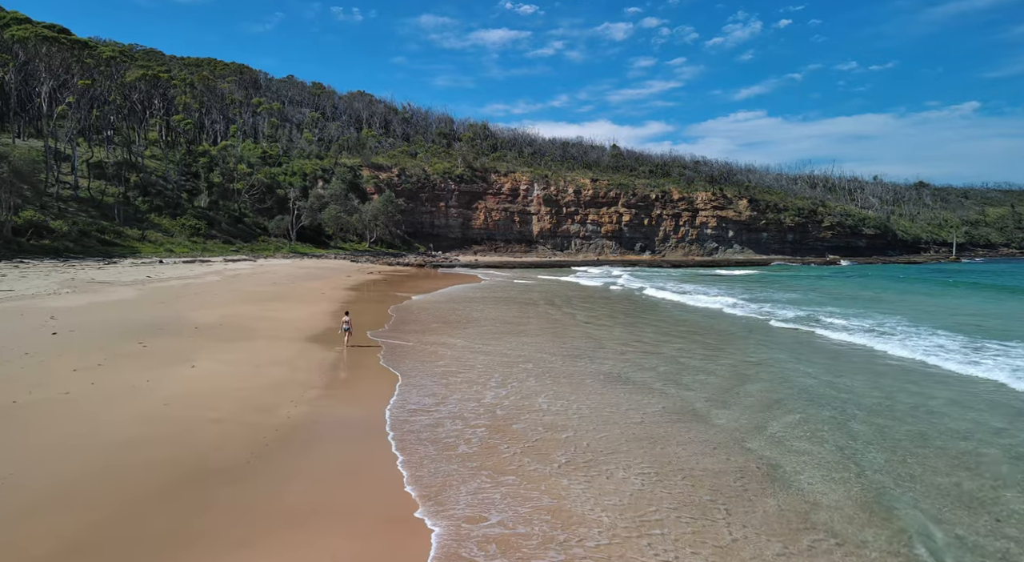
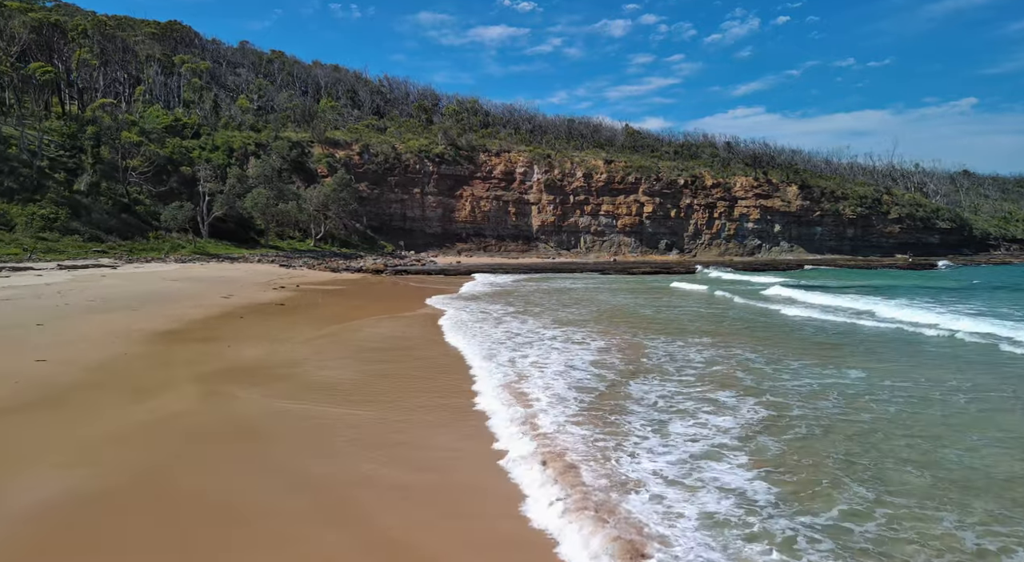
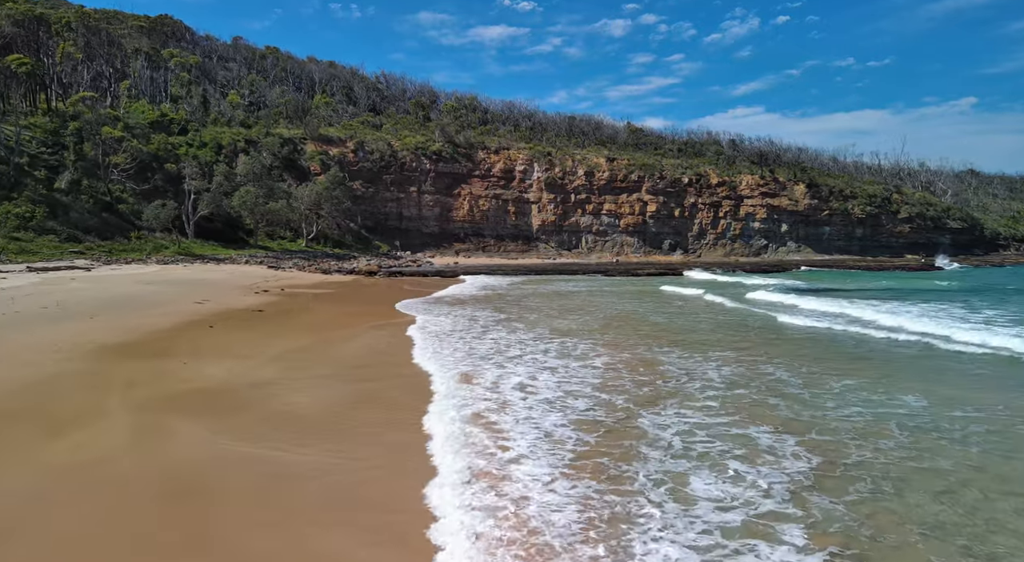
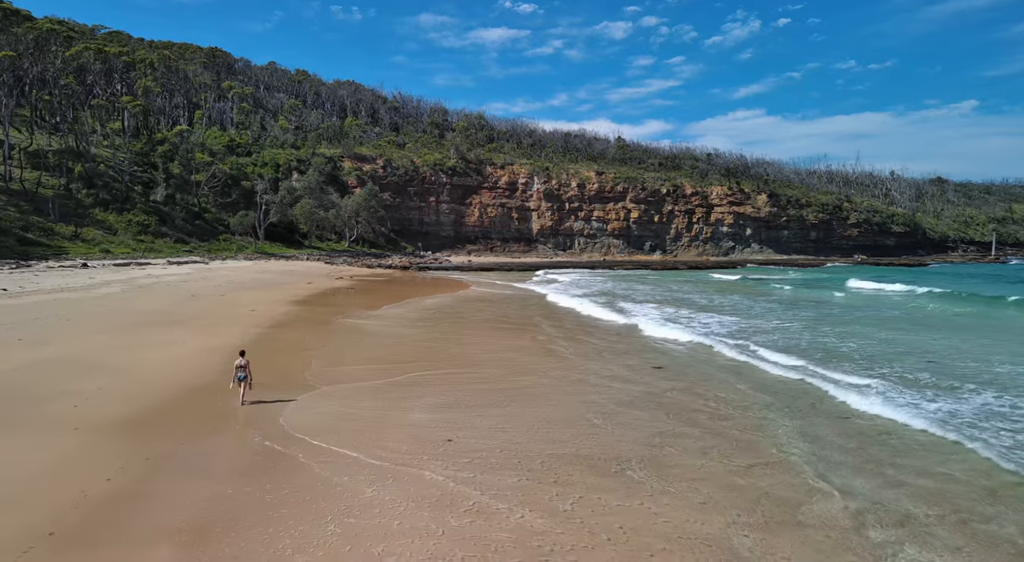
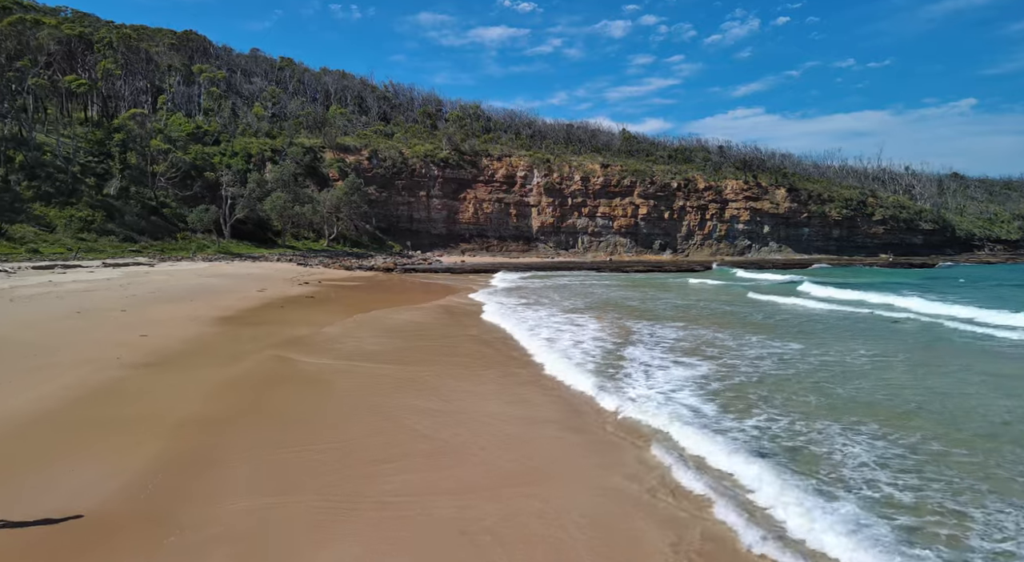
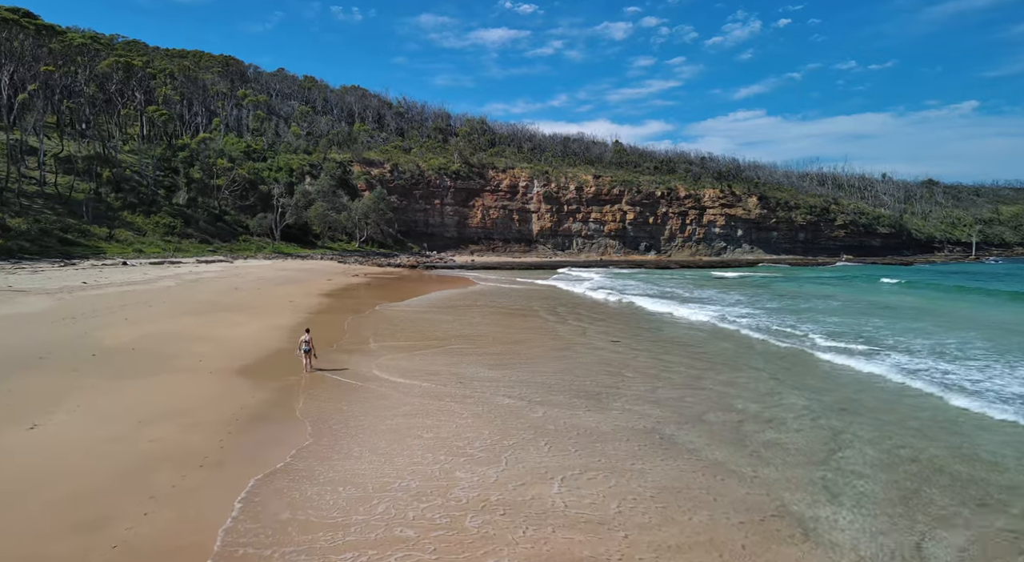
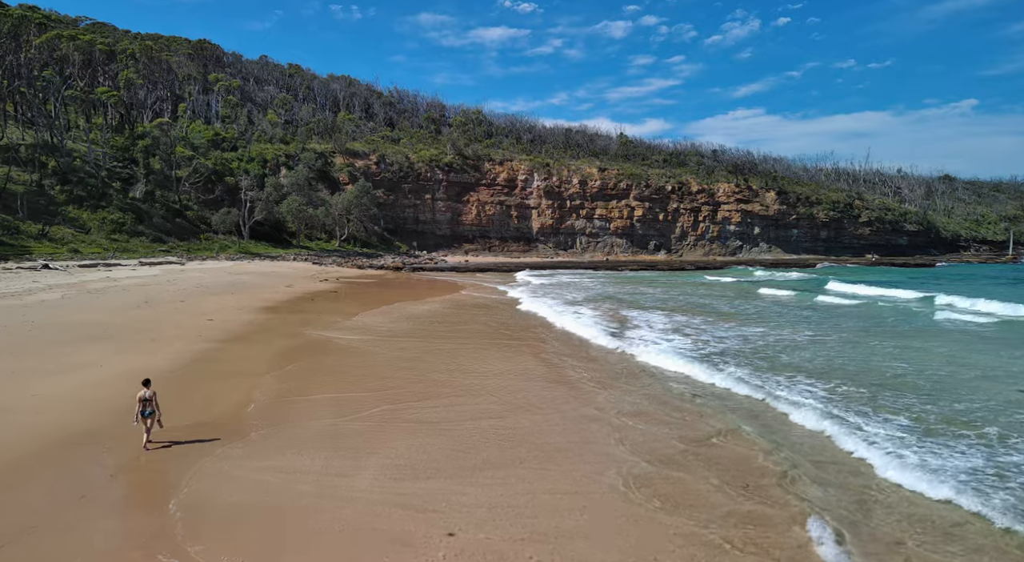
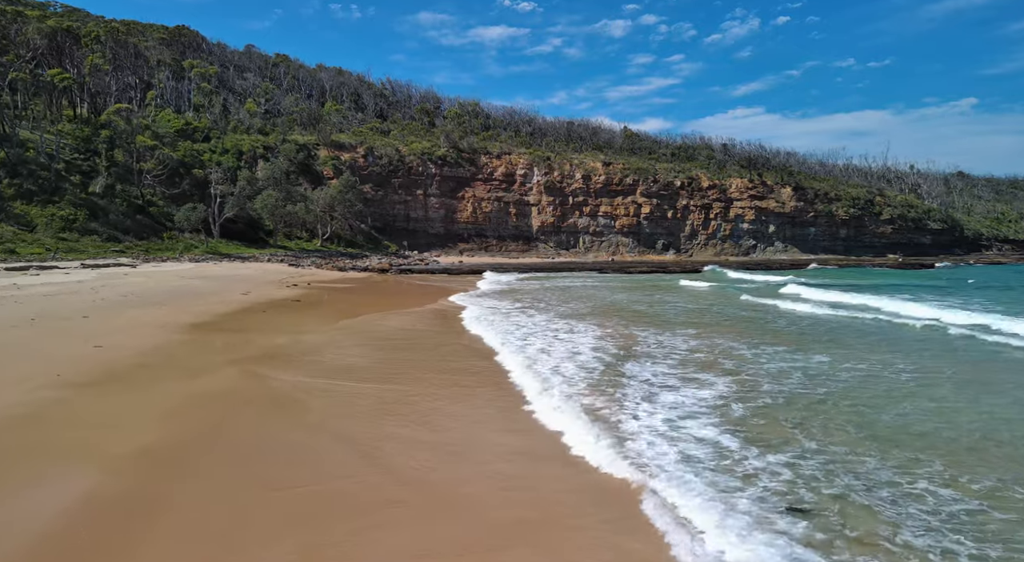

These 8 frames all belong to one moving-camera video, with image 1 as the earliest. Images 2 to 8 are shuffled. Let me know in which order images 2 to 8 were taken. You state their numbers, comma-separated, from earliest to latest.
6, 4, 7, 5, 8, 2, 3
